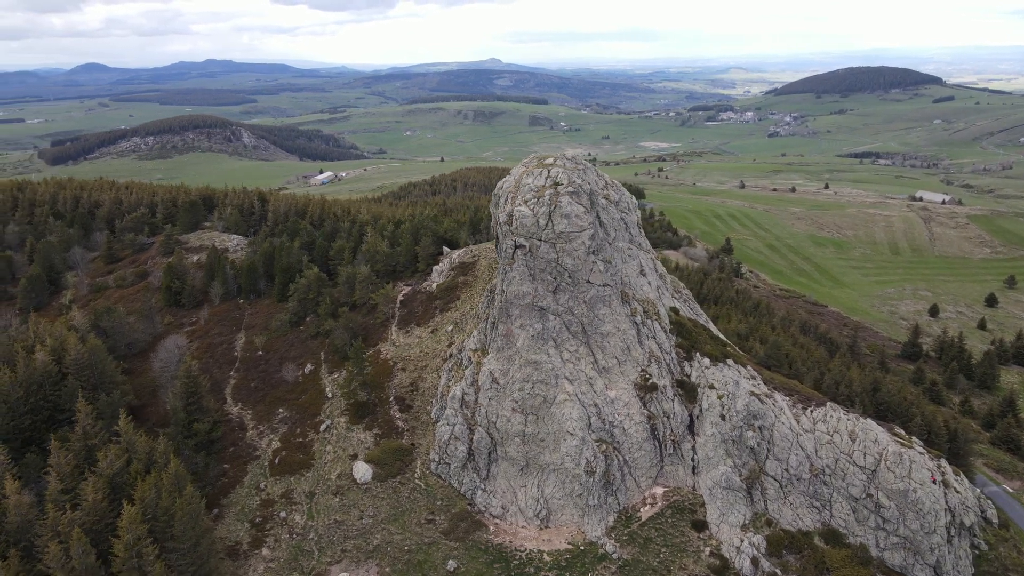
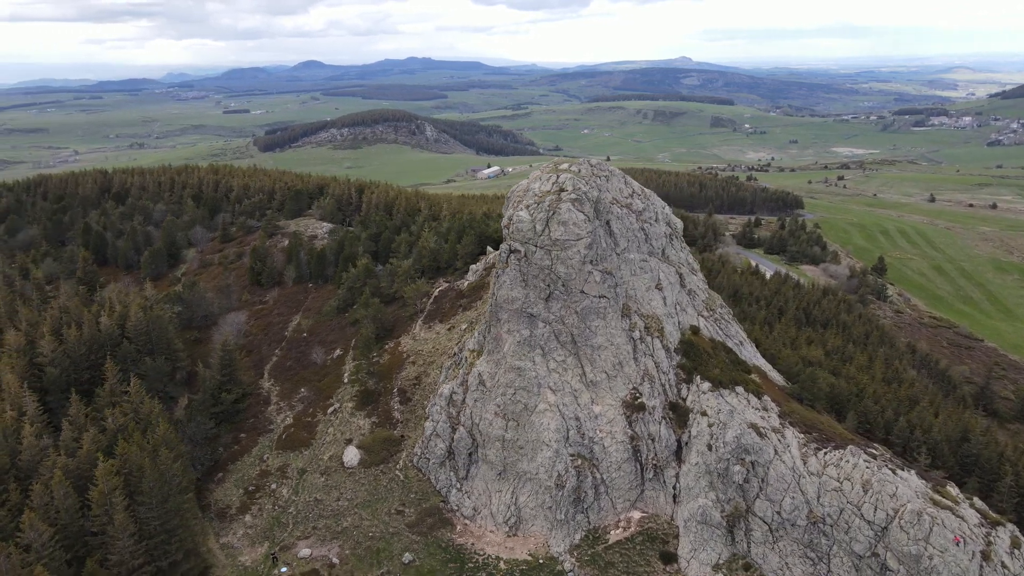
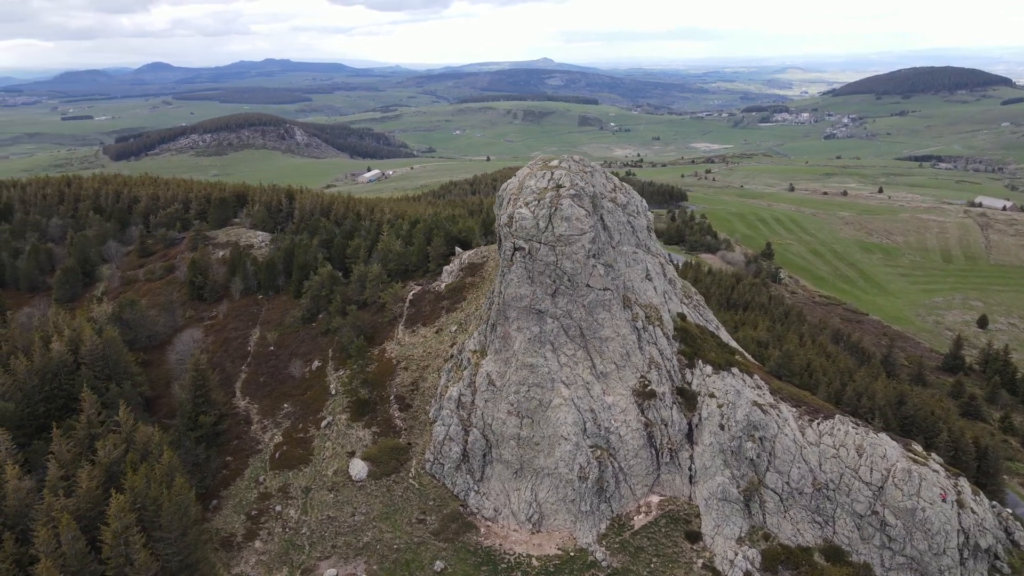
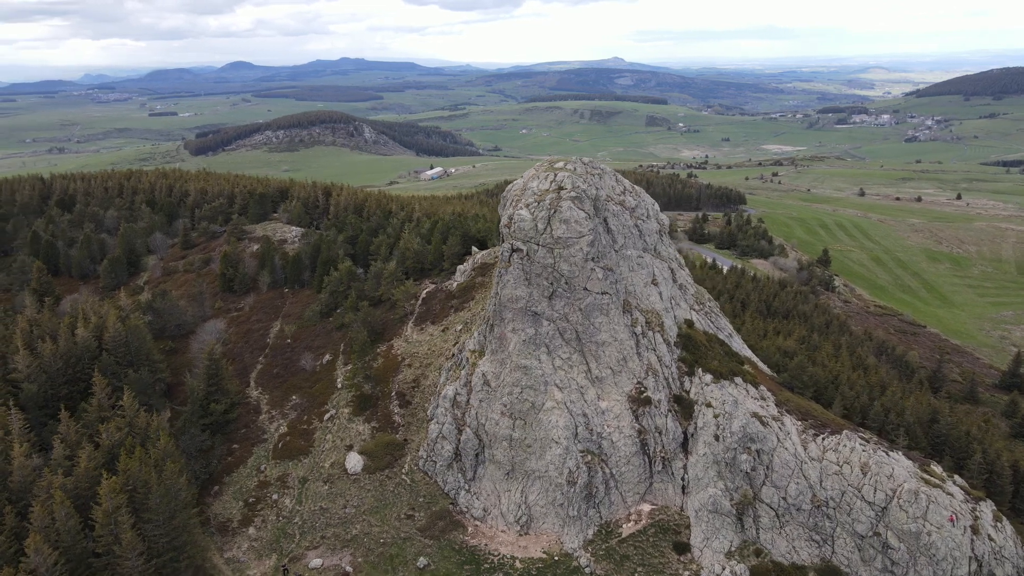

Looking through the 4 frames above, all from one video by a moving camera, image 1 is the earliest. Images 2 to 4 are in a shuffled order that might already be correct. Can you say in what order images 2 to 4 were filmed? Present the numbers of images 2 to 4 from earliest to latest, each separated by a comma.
3, 4, 2
